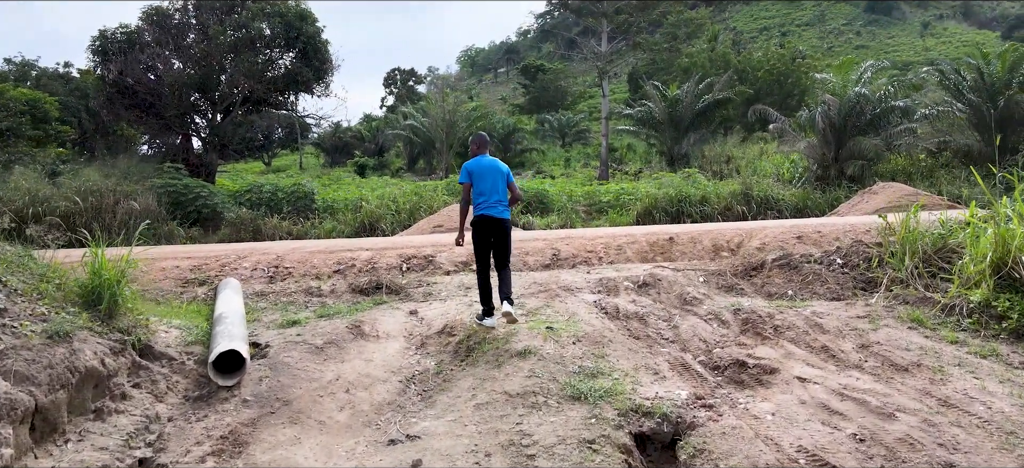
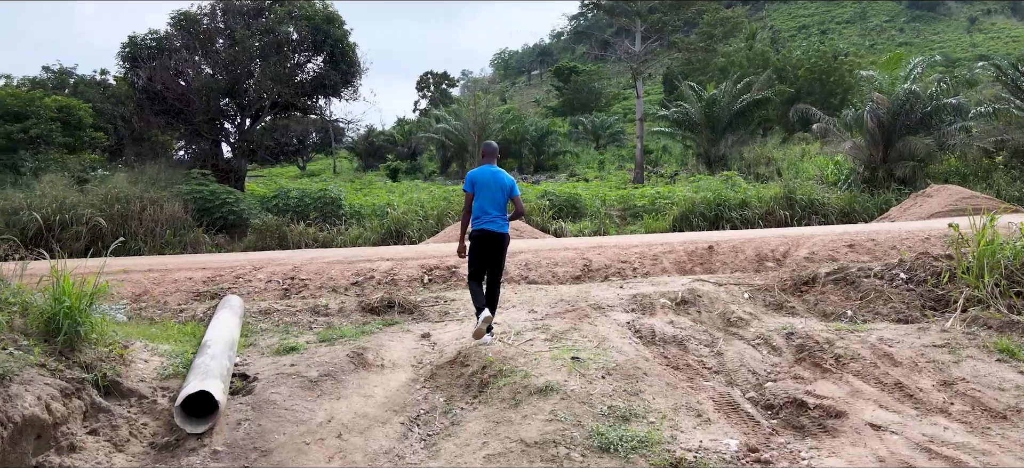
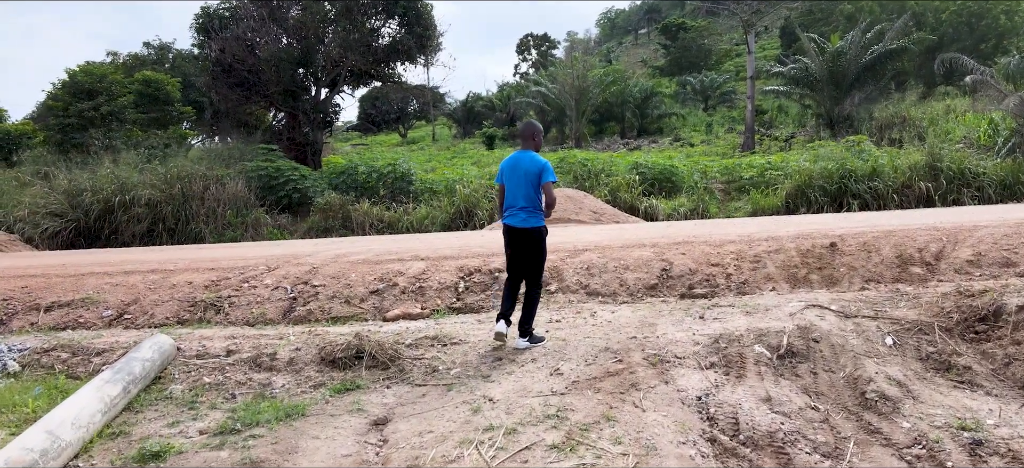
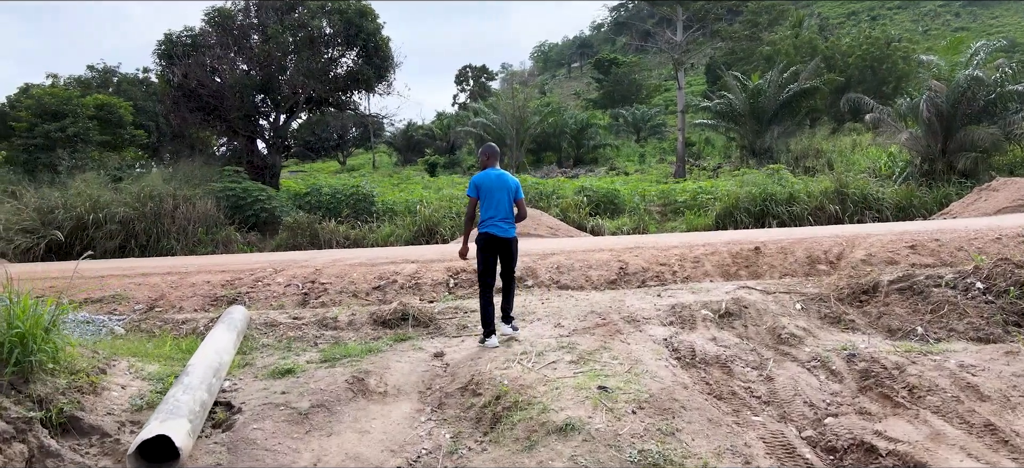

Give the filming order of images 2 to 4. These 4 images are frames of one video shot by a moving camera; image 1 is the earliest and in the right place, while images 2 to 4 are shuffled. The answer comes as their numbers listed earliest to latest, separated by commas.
2, 4, 3
